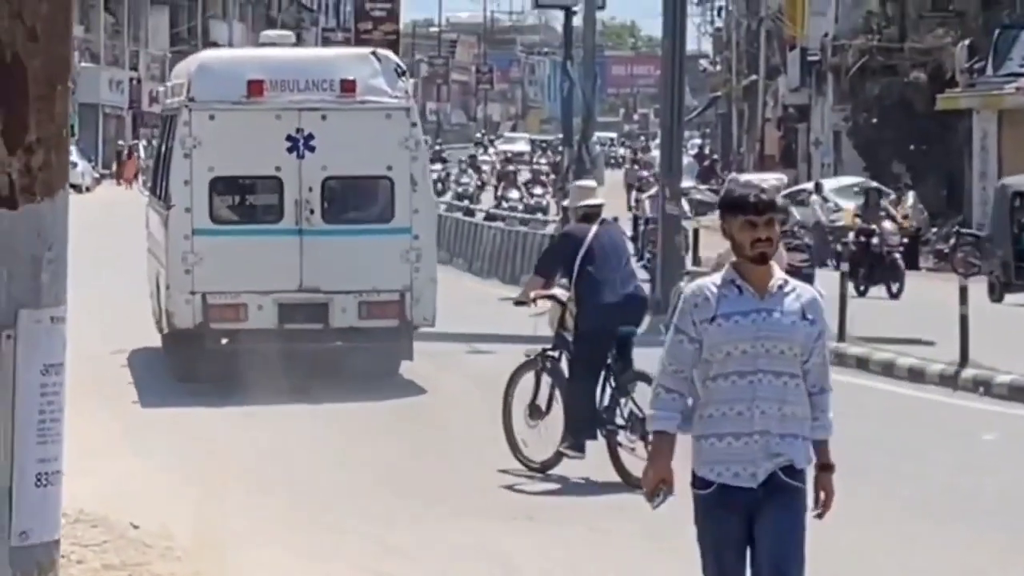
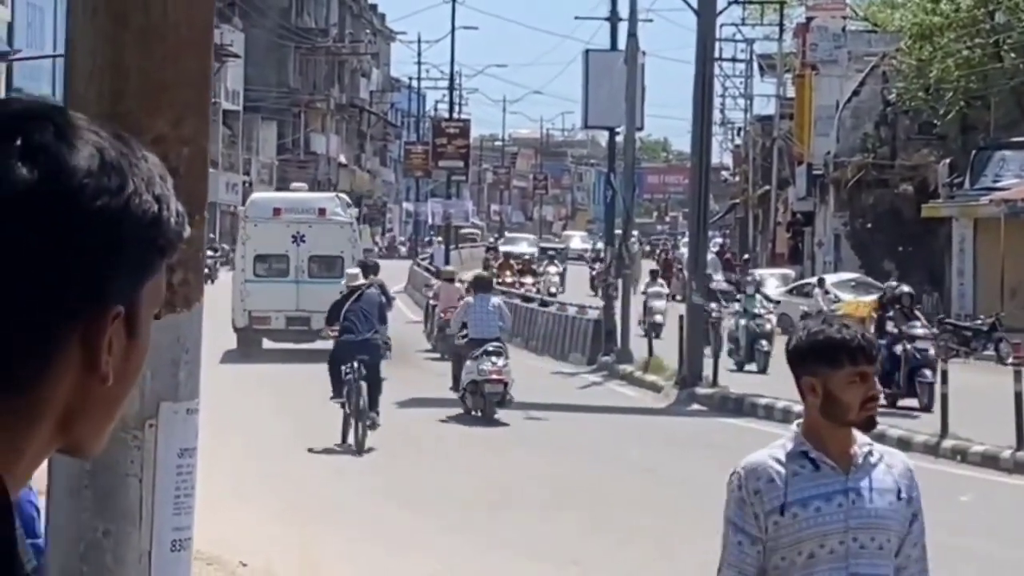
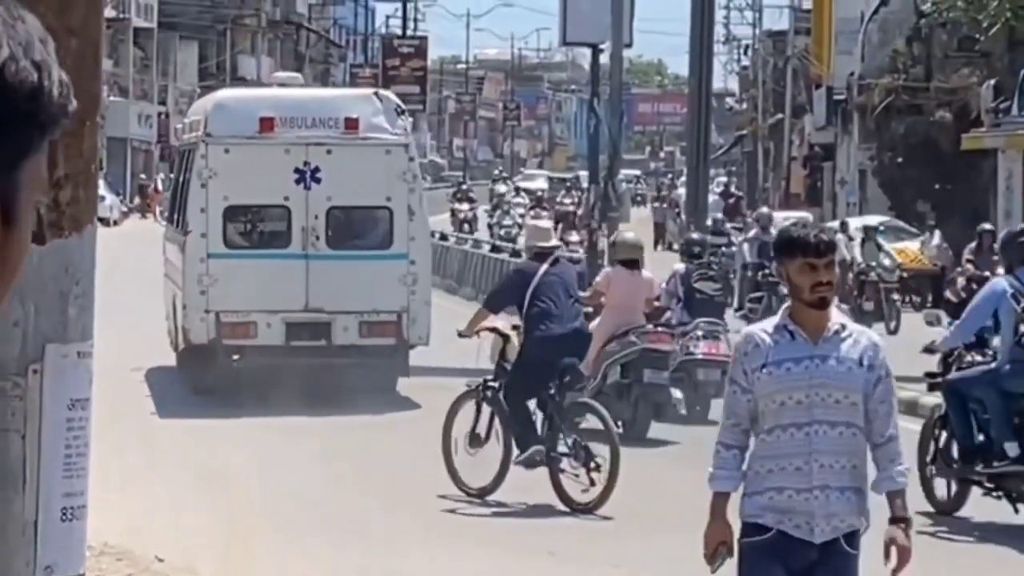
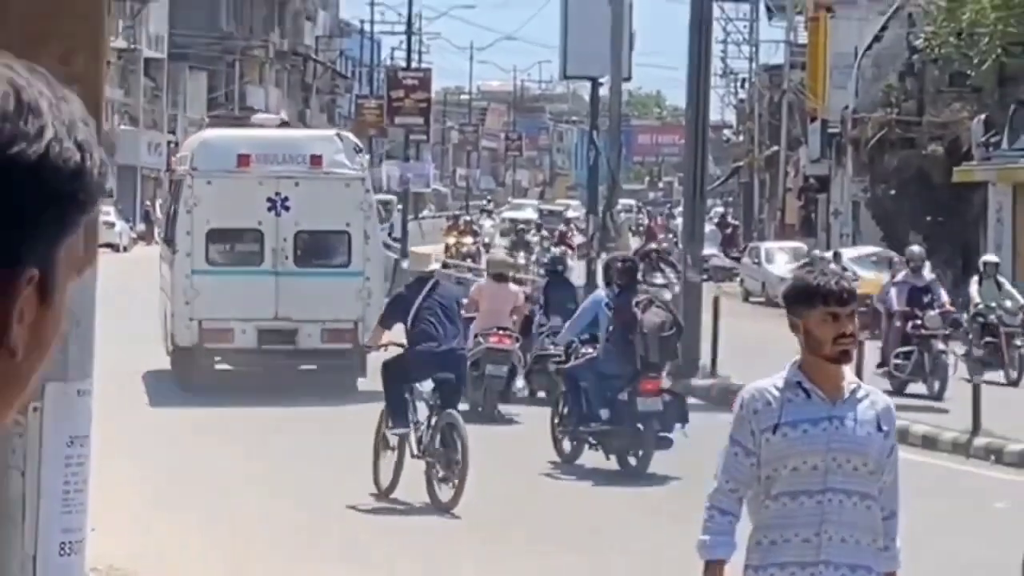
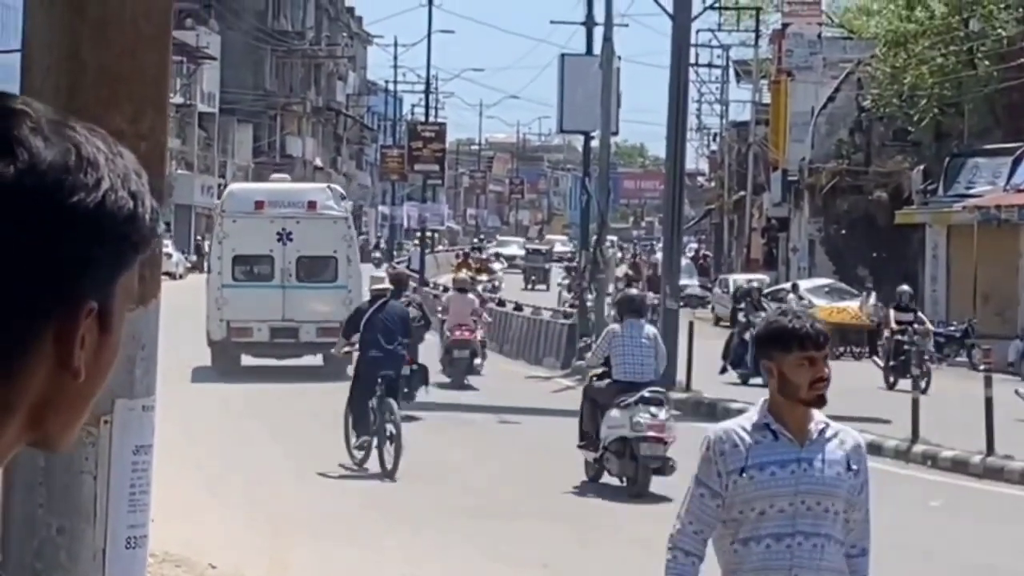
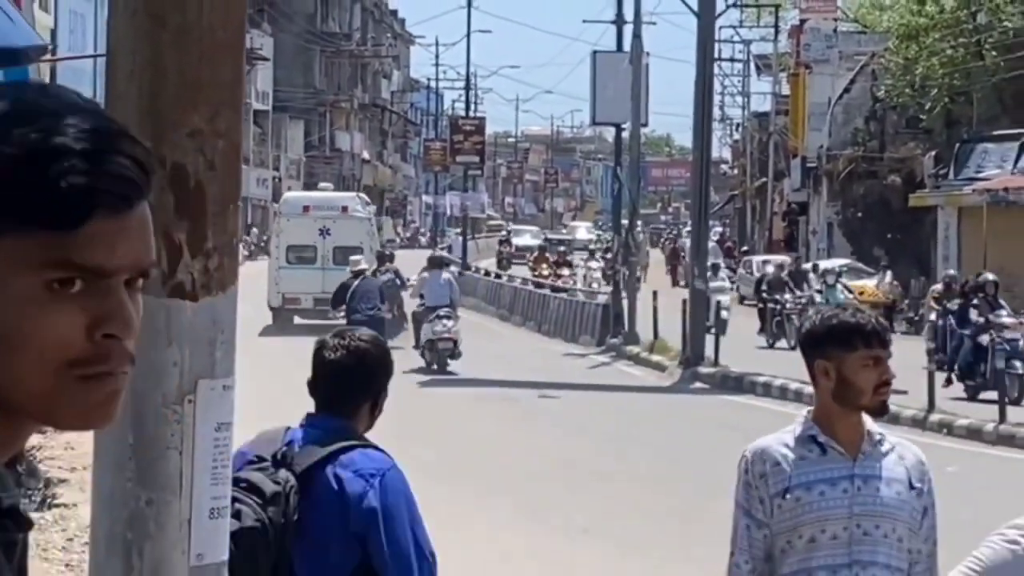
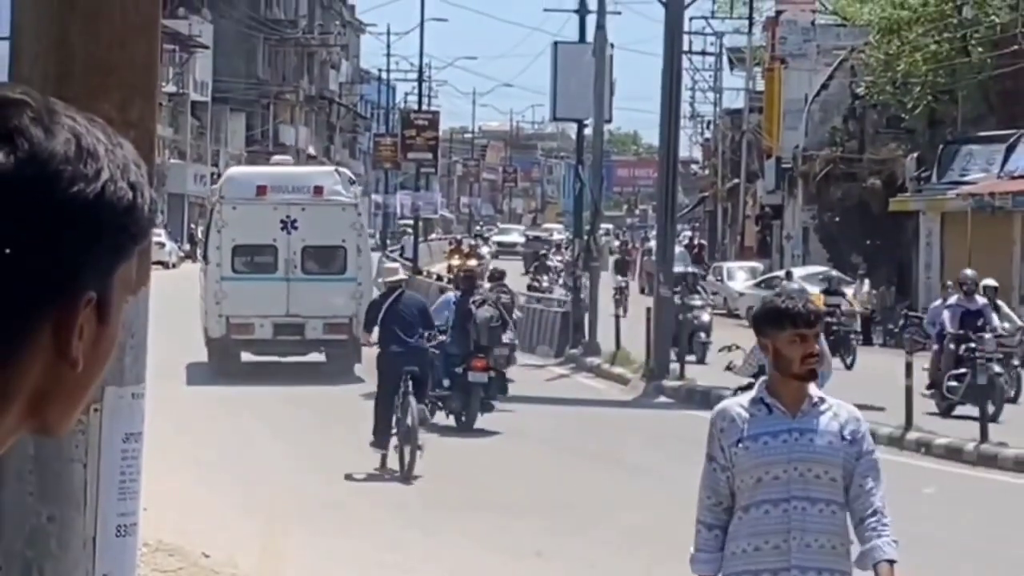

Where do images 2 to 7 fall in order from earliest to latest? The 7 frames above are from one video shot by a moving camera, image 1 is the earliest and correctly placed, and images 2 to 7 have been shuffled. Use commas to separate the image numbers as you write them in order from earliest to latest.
3, 4, 7, 5, 2, 6
